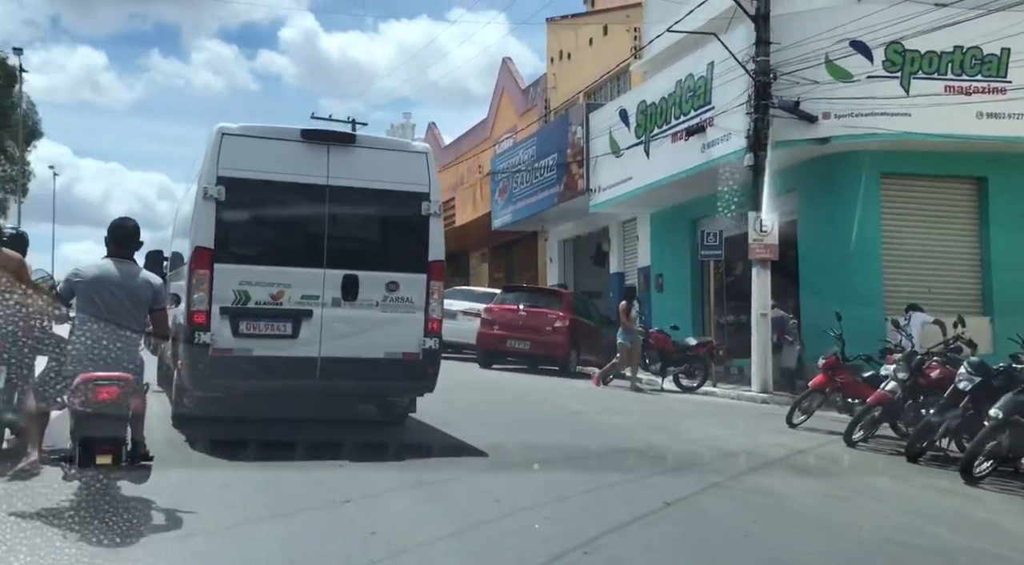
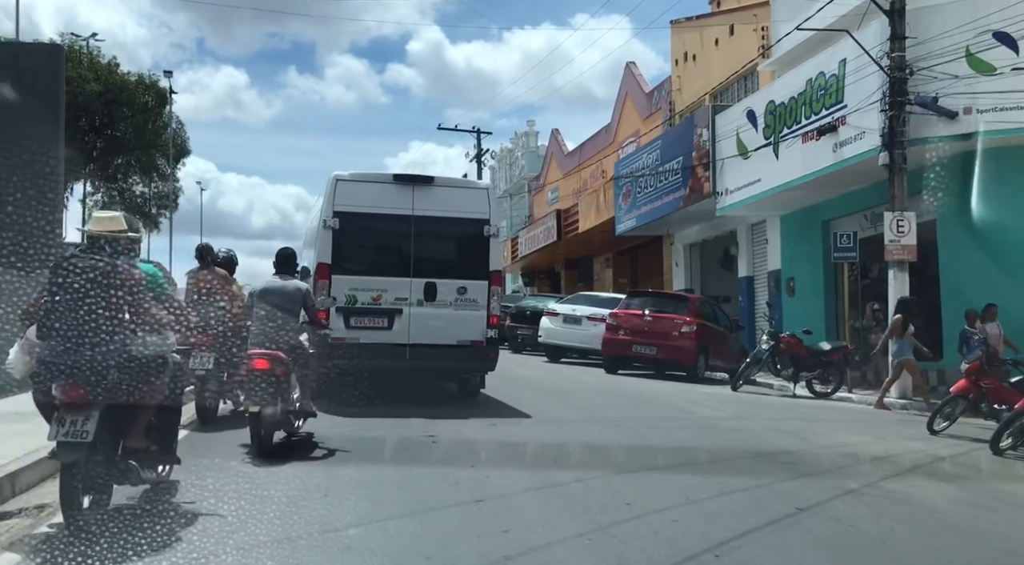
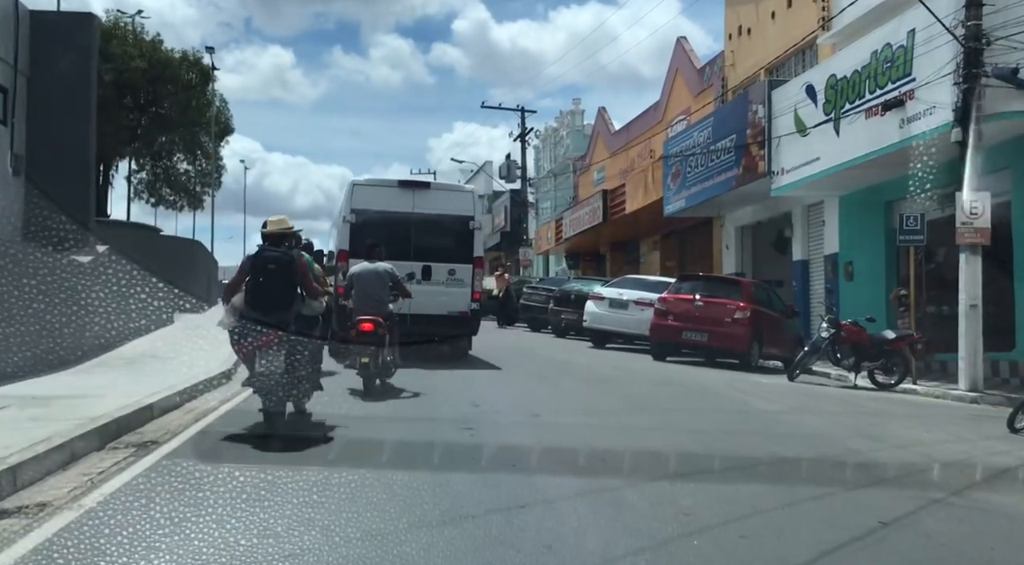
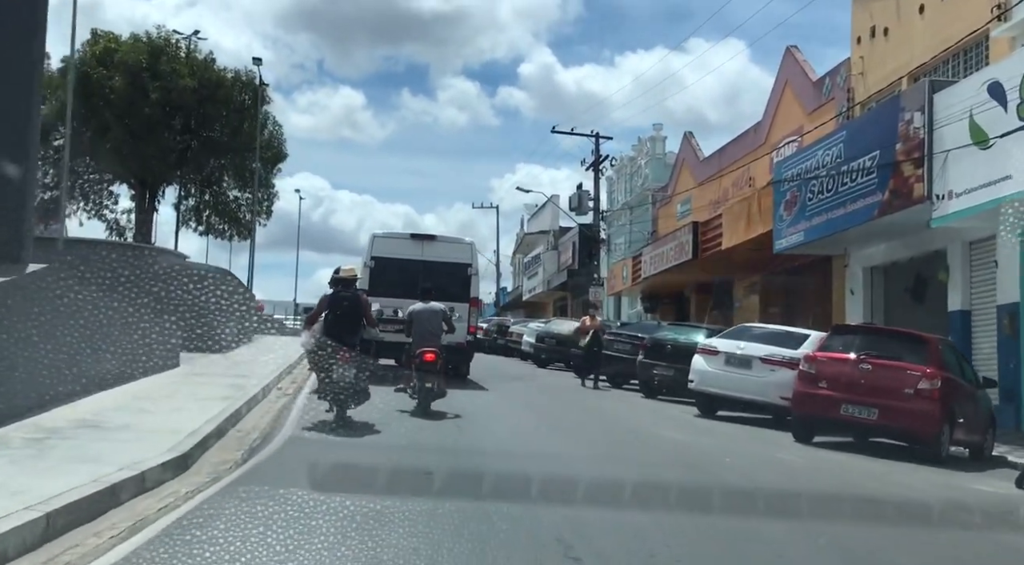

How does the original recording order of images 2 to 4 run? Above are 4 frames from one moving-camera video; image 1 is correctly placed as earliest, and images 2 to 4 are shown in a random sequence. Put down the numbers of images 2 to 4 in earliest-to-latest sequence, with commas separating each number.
2, 3, 4
